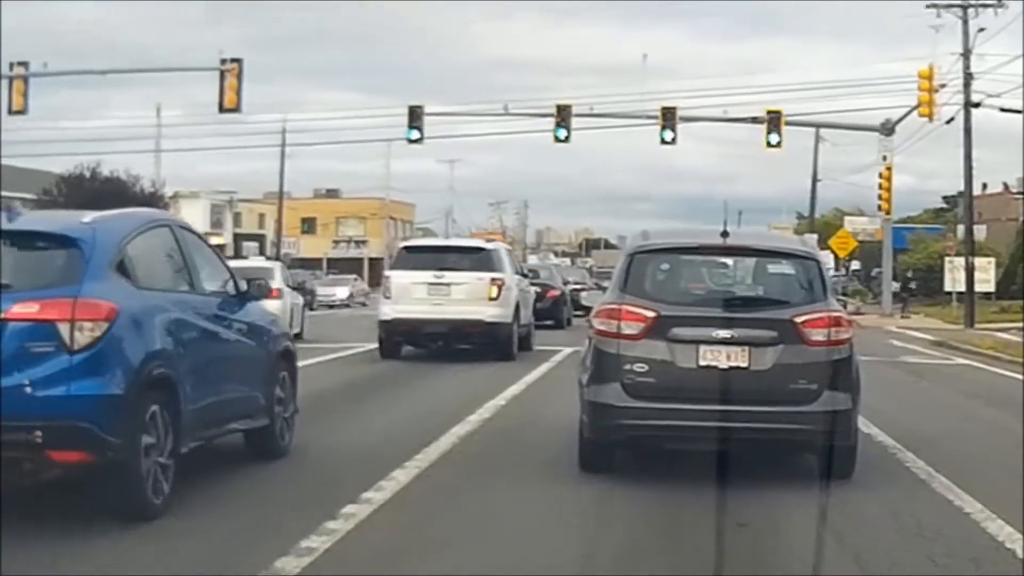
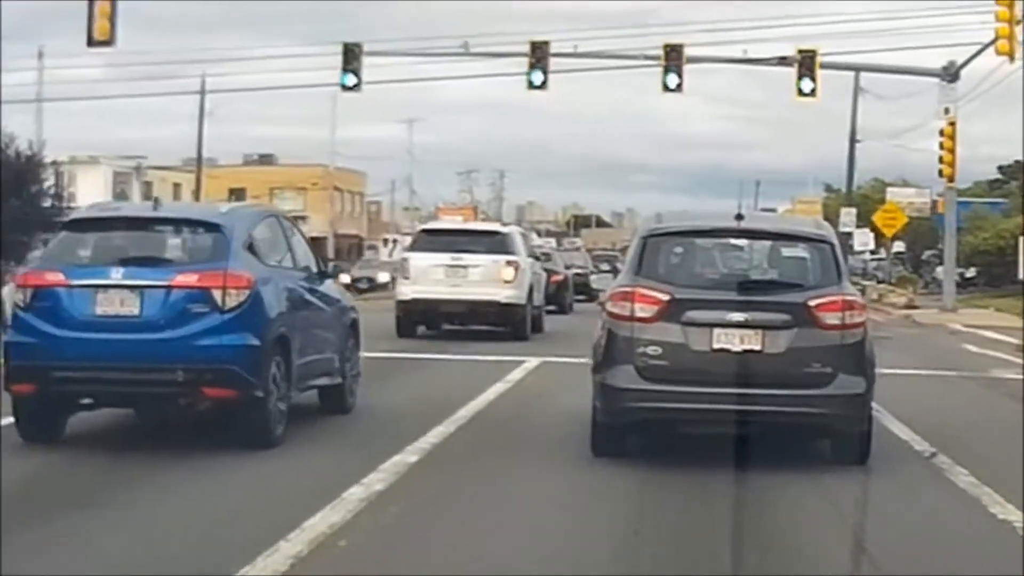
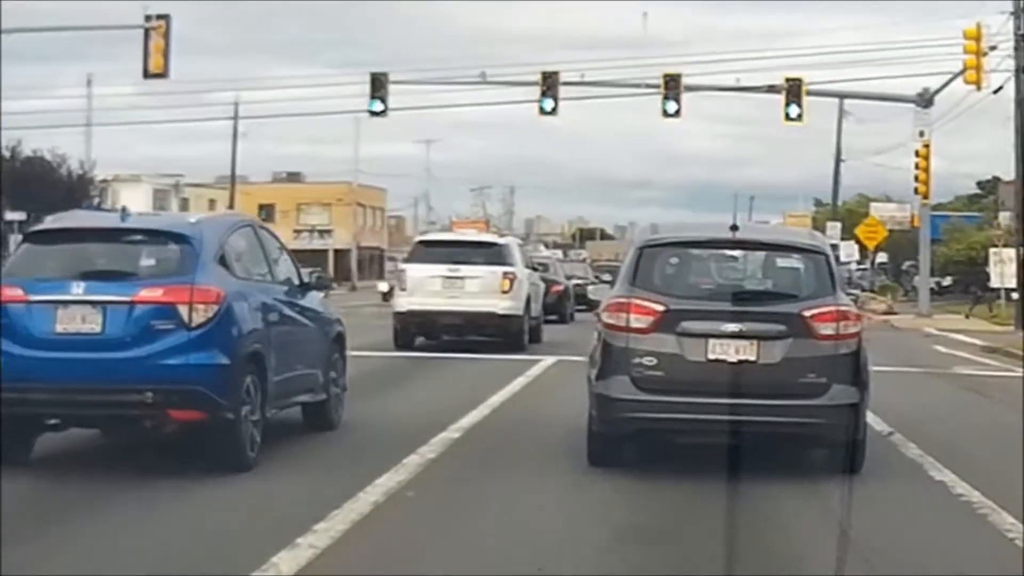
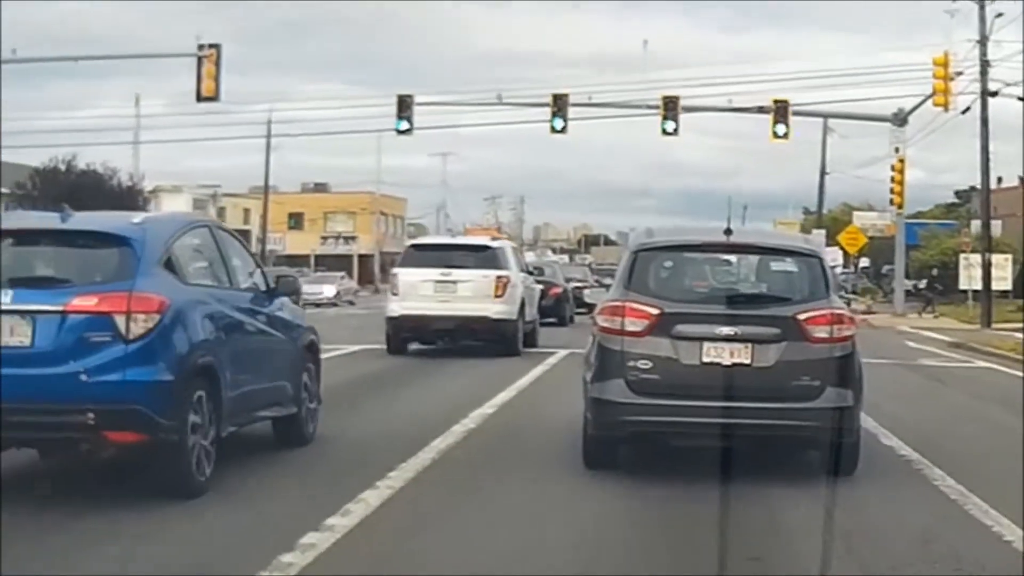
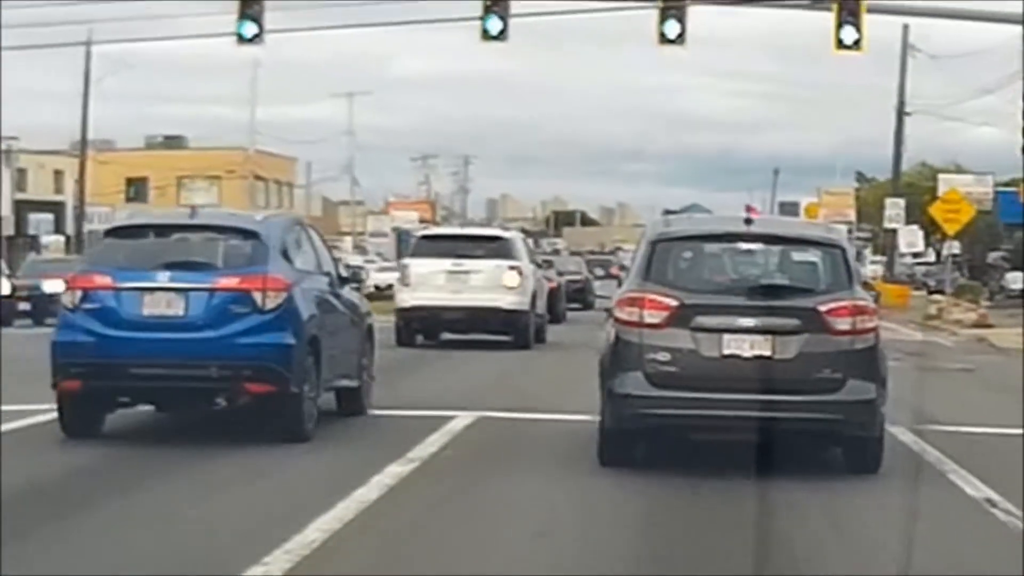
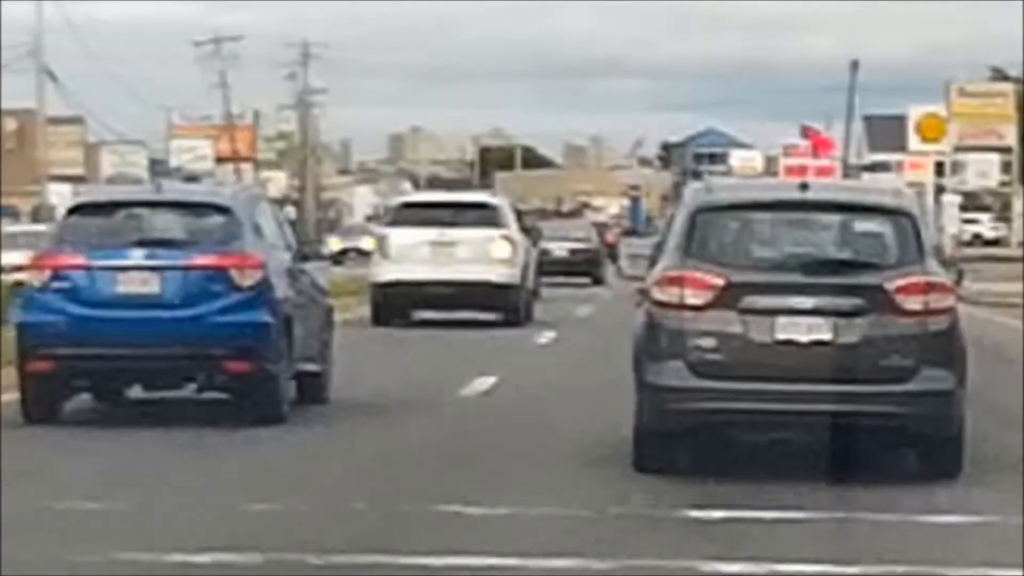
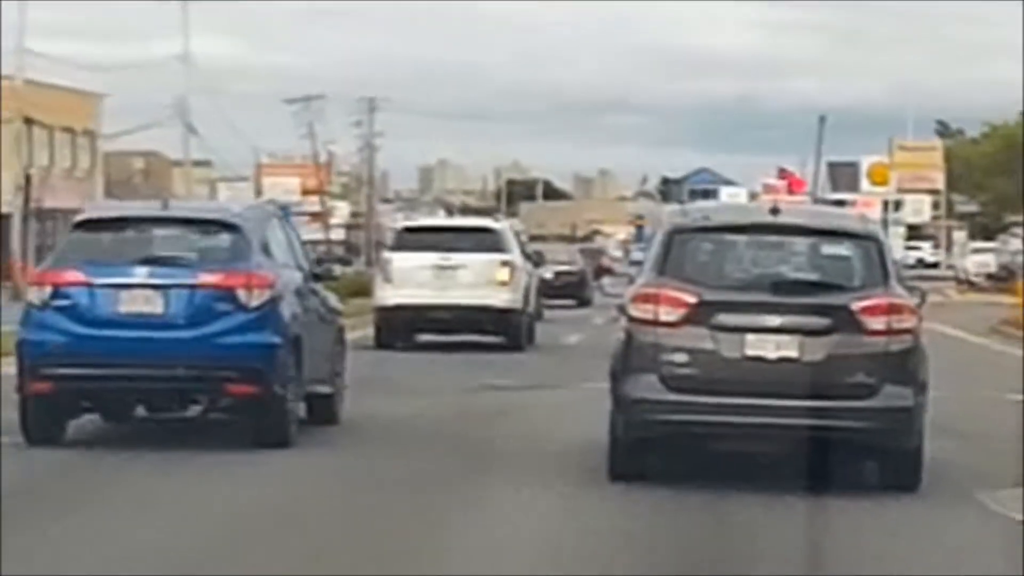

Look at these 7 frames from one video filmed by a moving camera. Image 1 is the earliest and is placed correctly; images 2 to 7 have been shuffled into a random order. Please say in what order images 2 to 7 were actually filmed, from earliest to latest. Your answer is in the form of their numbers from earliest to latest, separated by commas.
4, 3, 2, 5, 7, 6
